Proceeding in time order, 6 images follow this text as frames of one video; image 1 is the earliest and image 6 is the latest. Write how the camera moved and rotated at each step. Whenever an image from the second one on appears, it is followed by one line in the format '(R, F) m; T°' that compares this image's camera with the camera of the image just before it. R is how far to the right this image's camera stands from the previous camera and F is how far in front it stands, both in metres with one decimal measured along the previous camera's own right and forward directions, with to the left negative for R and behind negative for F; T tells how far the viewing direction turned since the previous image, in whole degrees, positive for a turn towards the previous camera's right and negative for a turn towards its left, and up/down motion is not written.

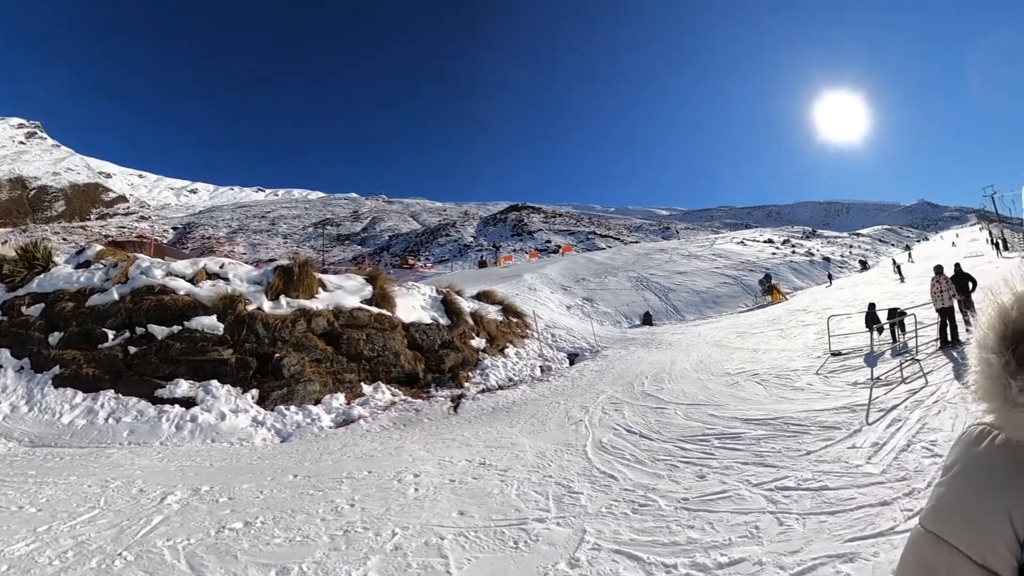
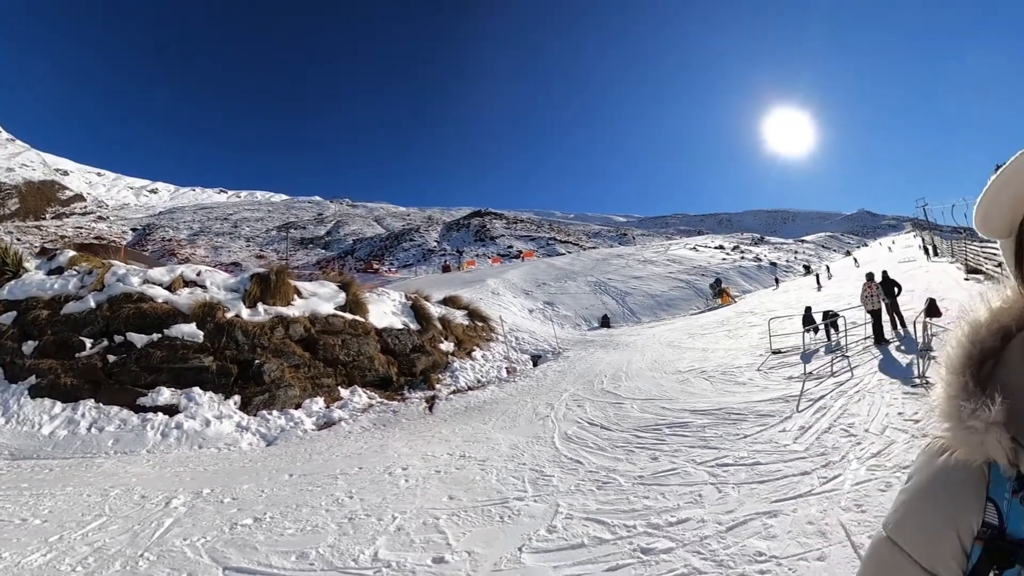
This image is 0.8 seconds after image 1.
(-0.2, -0.6) m; +4°
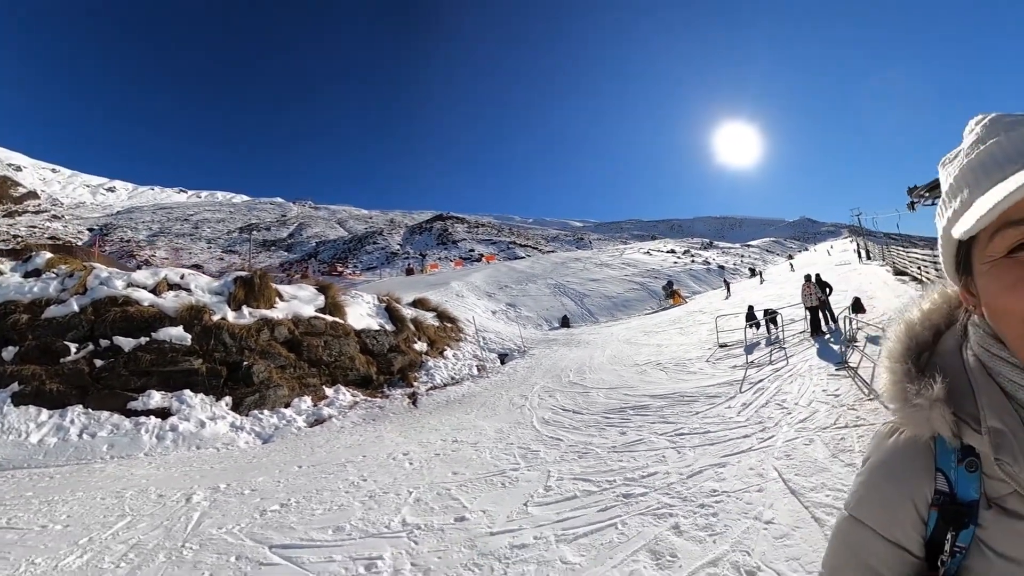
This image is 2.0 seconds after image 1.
(-0.4, -0.8) m; +5°
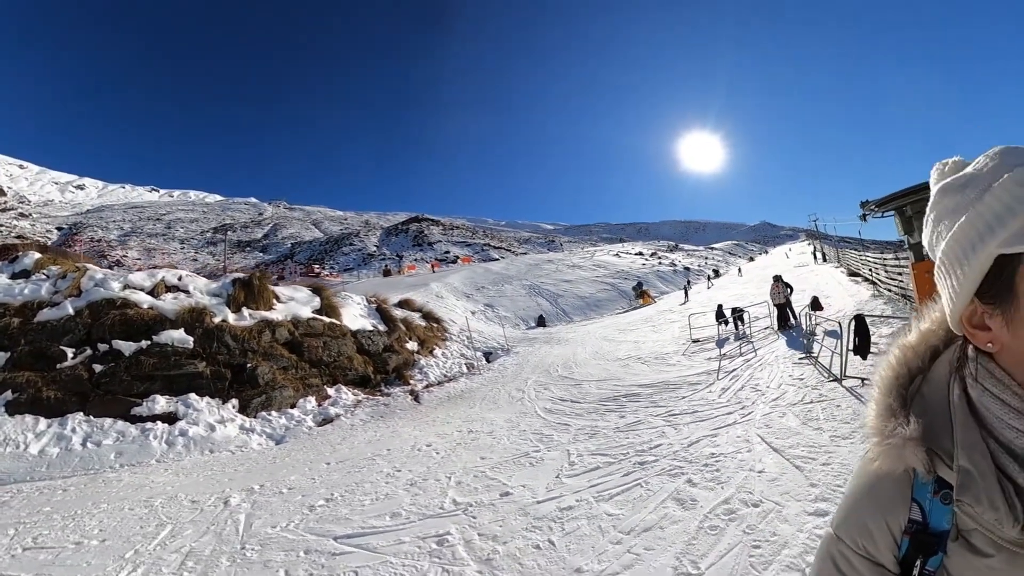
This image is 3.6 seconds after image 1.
(-0.6, -0.7) m; +4°
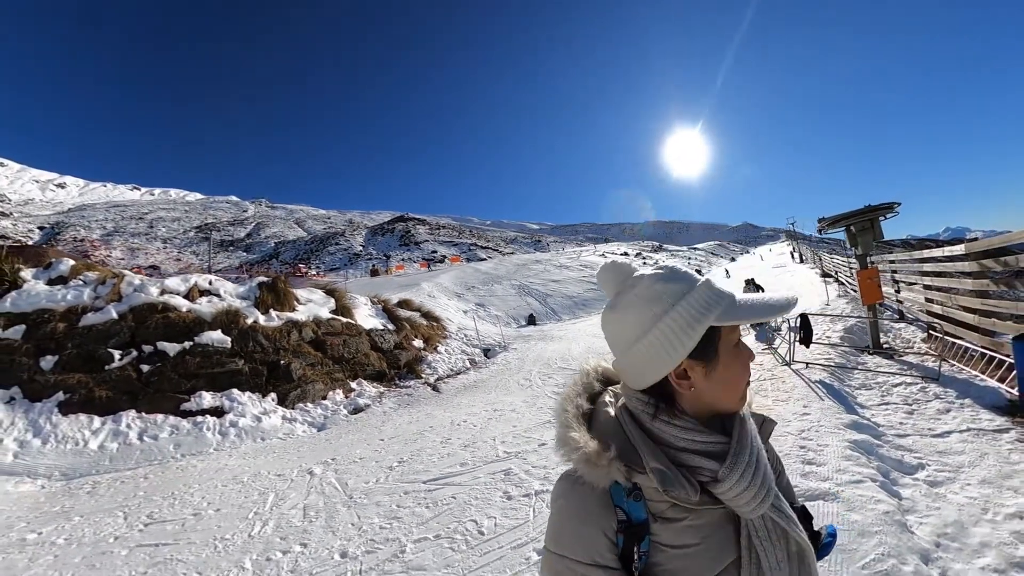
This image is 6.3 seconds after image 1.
(-0.9, -1.0) m; +3°
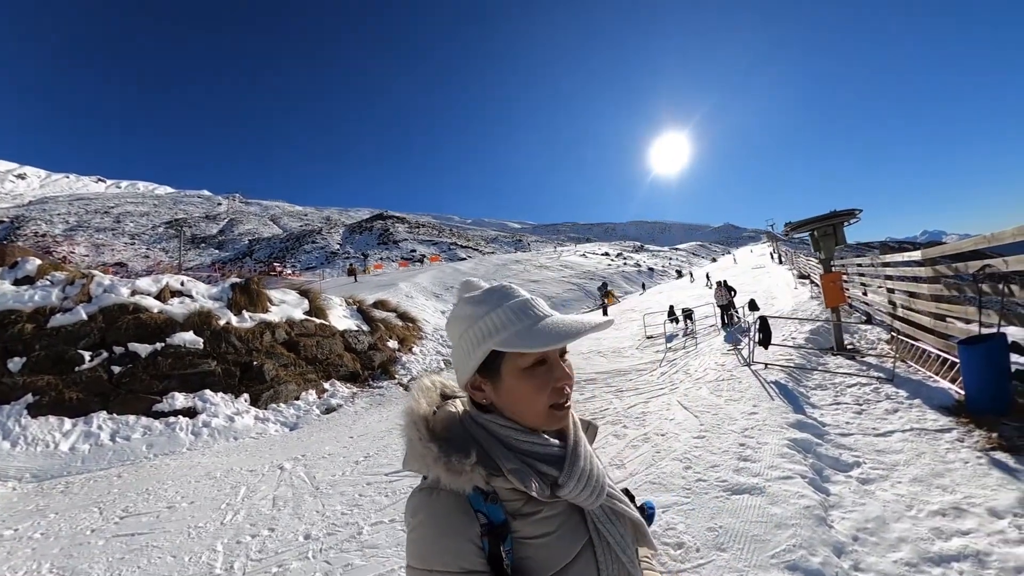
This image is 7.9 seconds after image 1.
(+0.2, -0.3) m; +2°
